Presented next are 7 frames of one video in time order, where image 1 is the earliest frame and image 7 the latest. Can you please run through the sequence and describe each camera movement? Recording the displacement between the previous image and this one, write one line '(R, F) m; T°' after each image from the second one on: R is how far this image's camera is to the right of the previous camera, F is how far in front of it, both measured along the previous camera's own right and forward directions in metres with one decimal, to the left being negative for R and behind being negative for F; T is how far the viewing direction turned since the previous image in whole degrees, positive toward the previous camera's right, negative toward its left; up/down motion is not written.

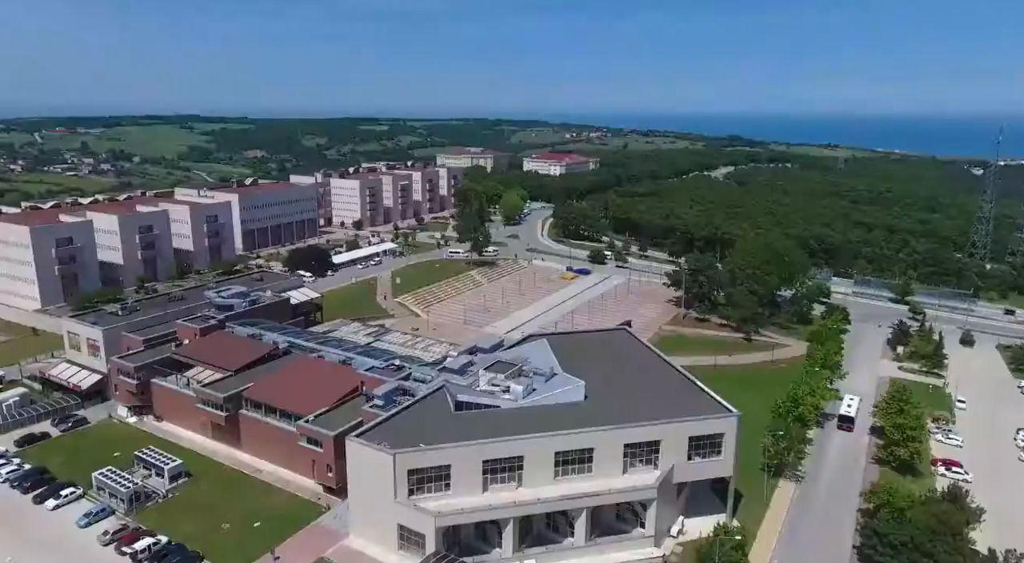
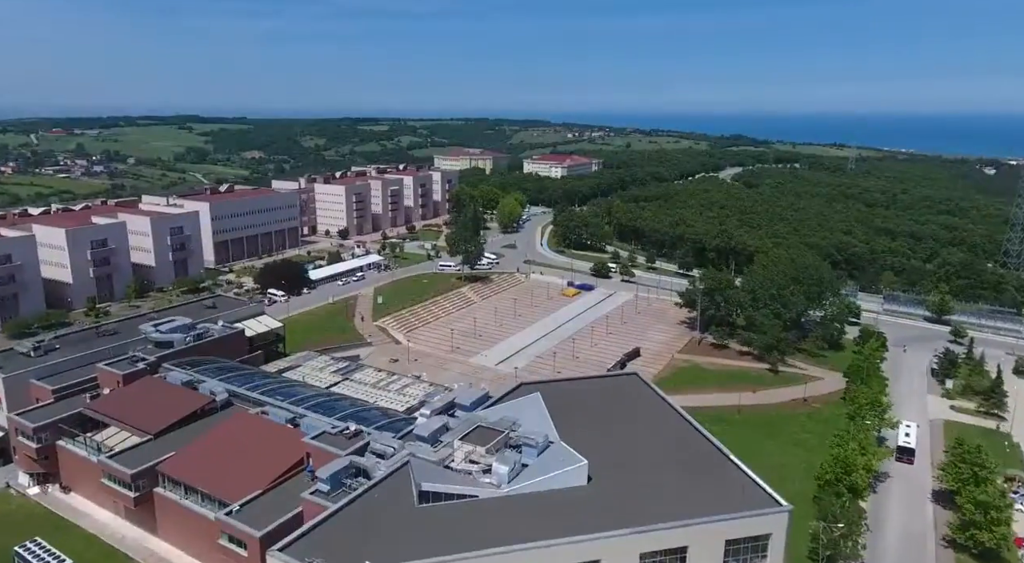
(+0.6, +5.8) m; 0°
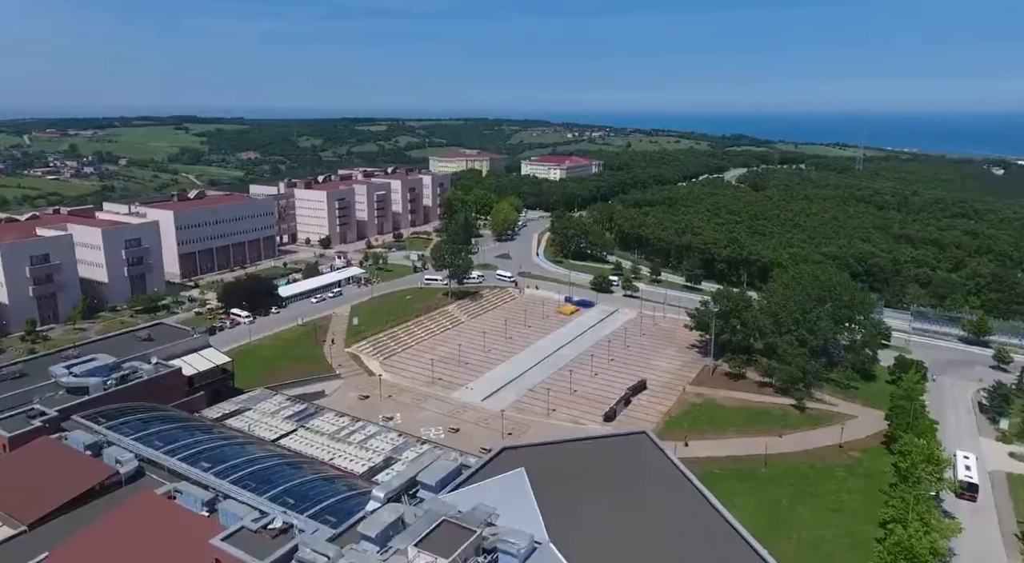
(+0.6, +5.4) m; 0°
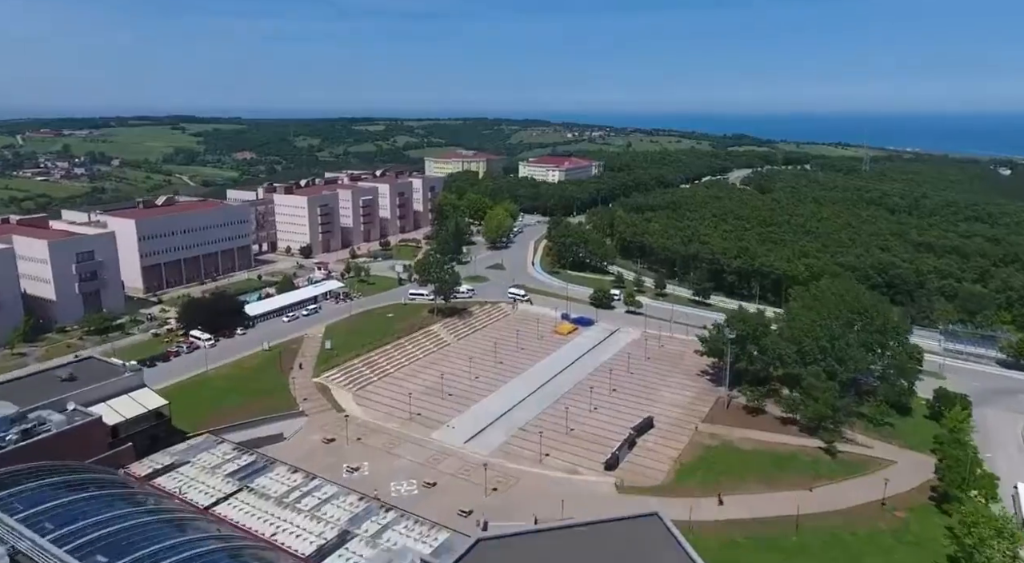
(+0.6, +4.8) m; 0°
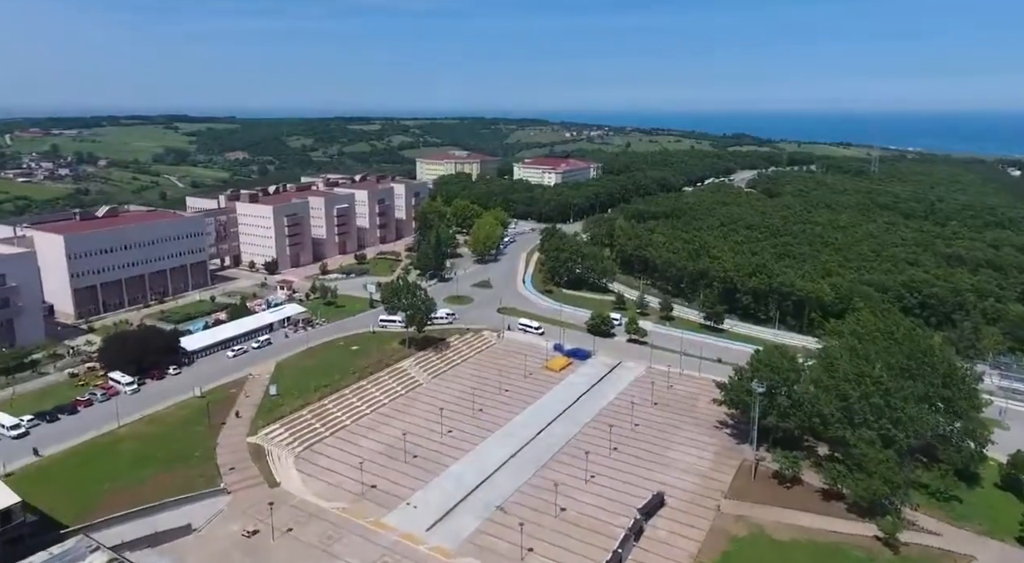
(+0.9, +6.9) m; 0°
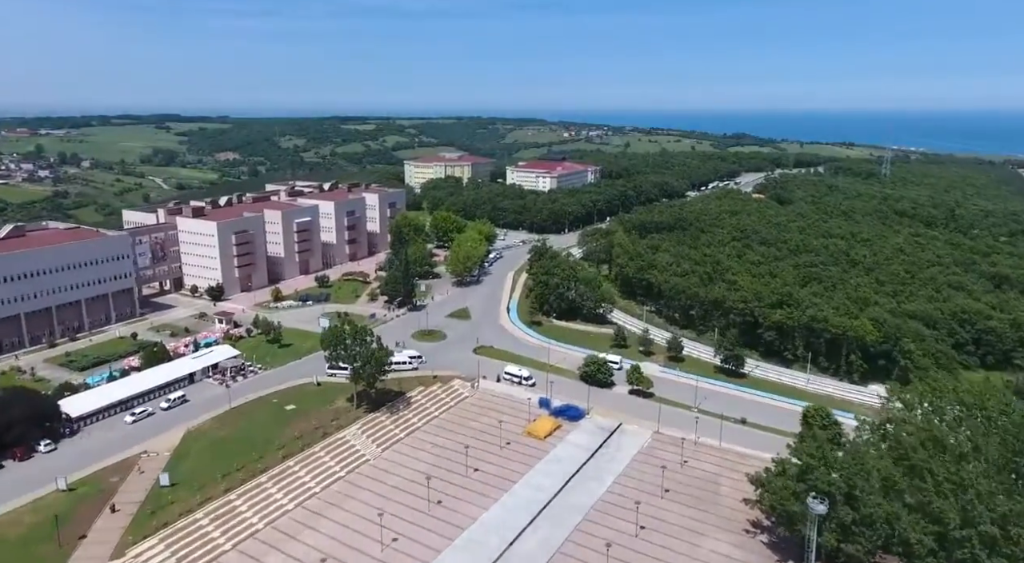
(+1.2, +8.4) m; 0°
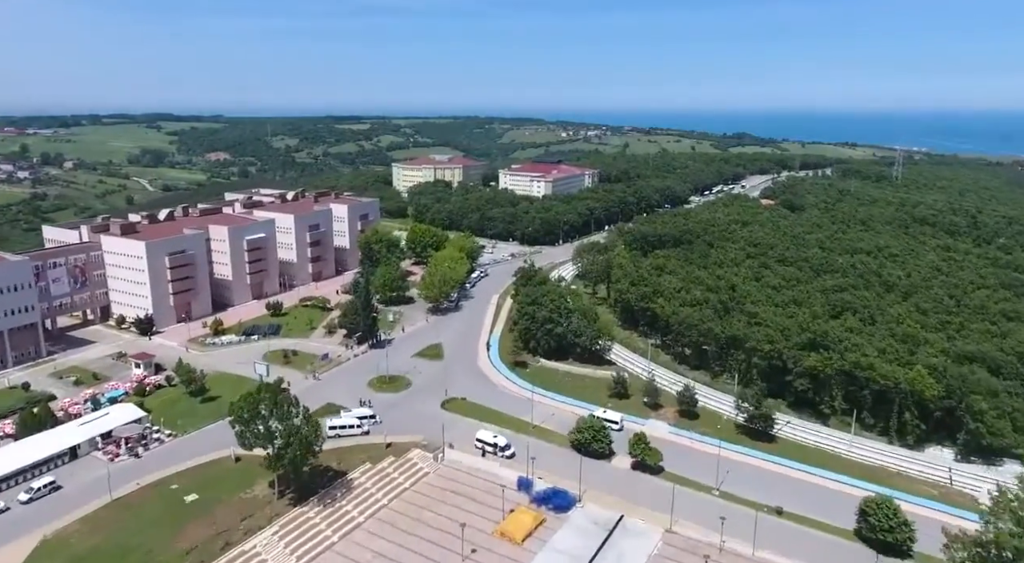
(+1.1, +7.9) m; 0°
